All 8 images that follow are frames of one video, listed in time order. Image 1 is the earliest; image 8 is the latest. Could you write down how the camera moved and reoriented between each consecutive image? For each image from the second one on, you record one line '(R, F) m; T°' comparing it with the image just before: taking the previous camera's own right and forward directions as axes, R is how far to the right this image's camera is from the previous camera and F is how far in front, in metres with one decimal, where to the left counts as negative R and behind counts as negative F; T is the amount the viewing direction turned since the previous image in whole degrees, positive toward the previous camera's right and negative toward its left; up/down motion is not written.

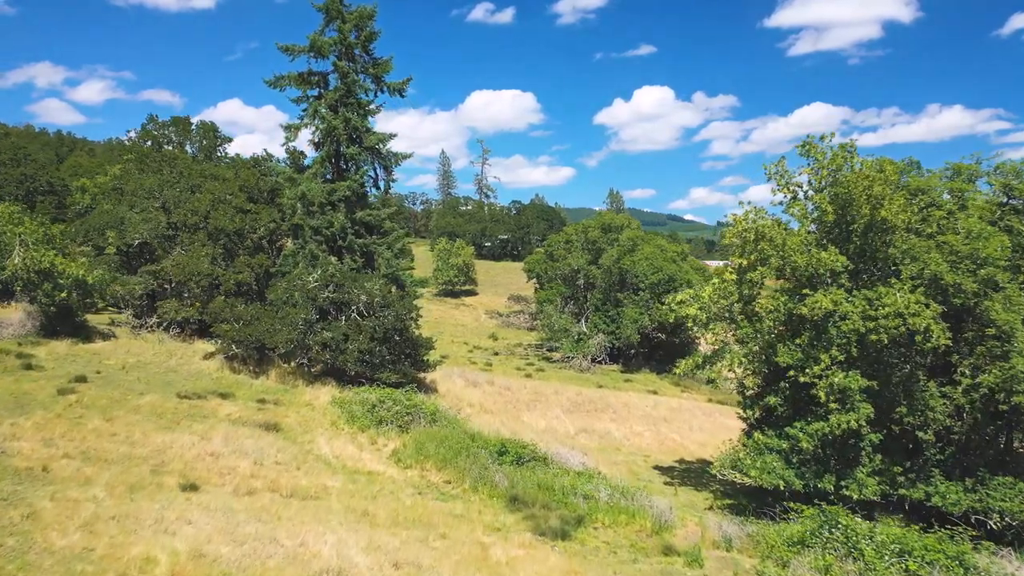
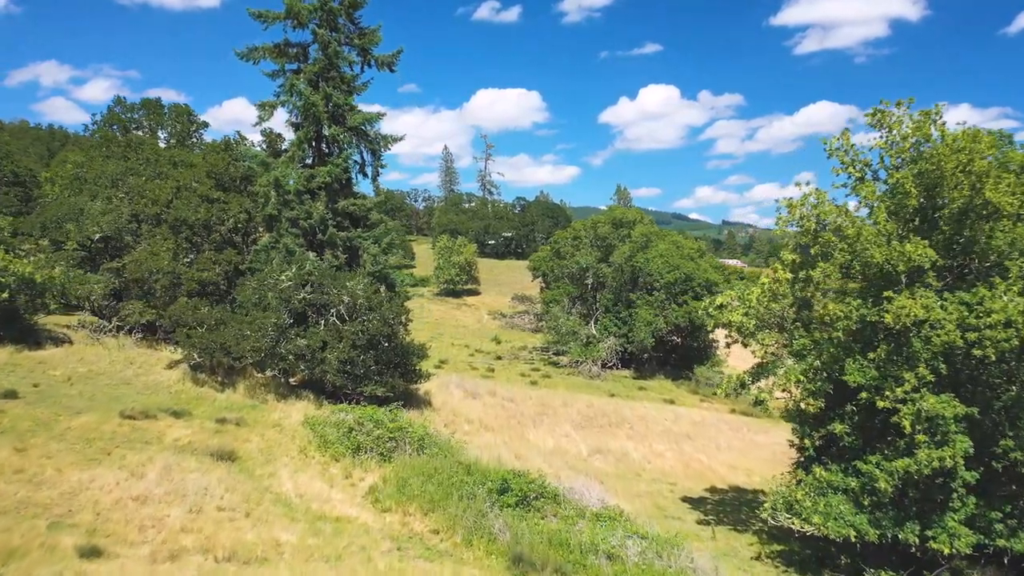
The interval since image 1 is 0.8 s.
(0.0, +3.1) m; 0°
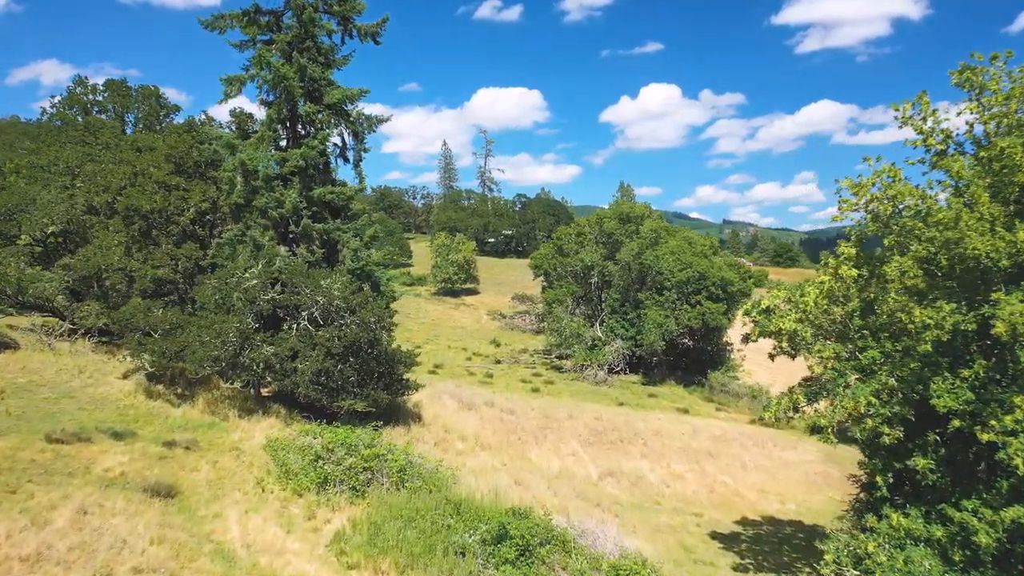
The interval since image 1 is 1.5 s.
(0.0, +2.7) m; 0°
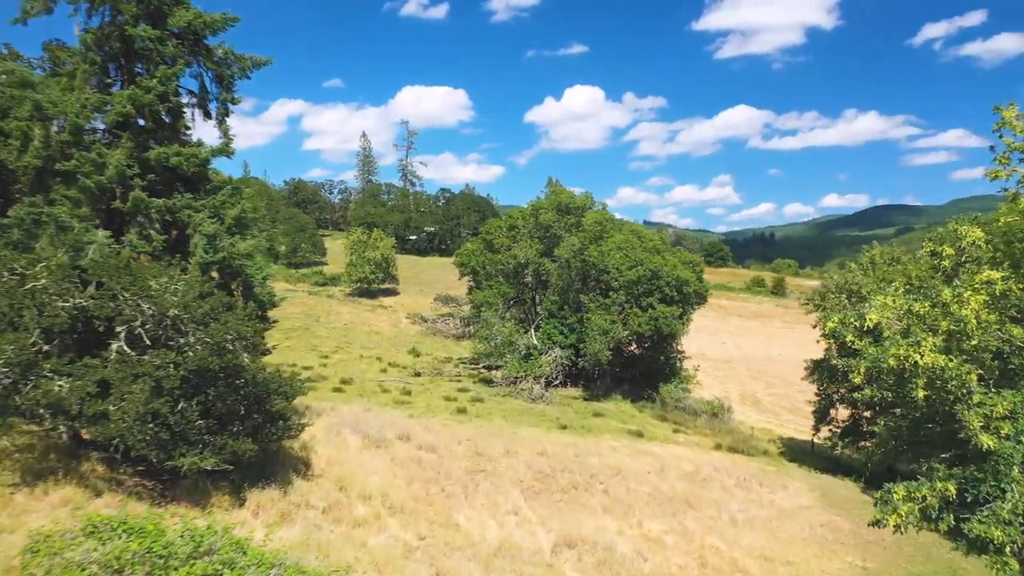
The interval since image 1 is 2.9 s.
(0.0, +5.3) m; +5°
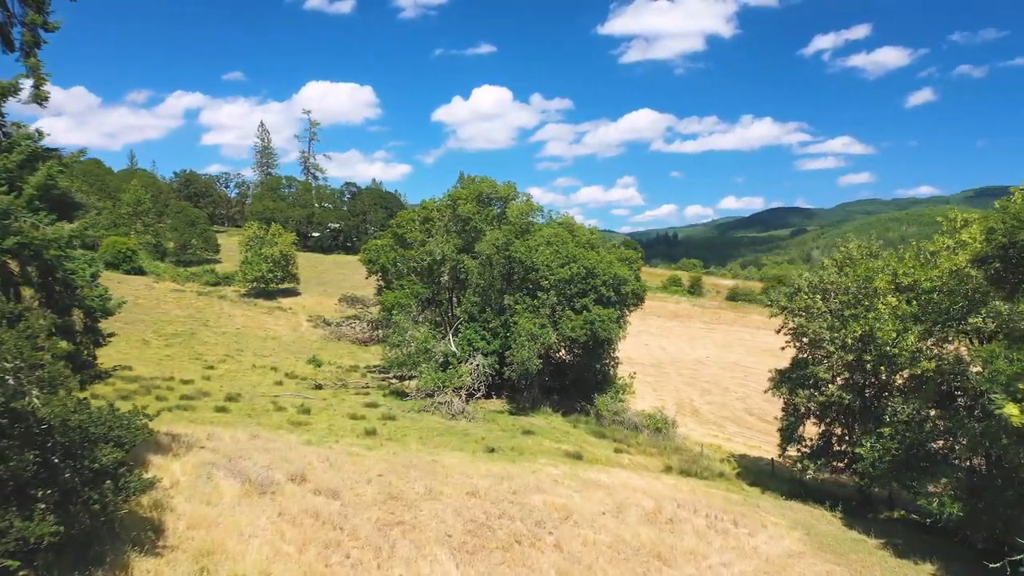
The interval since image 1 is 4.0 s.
(-0.3, +3.8) m; +6°
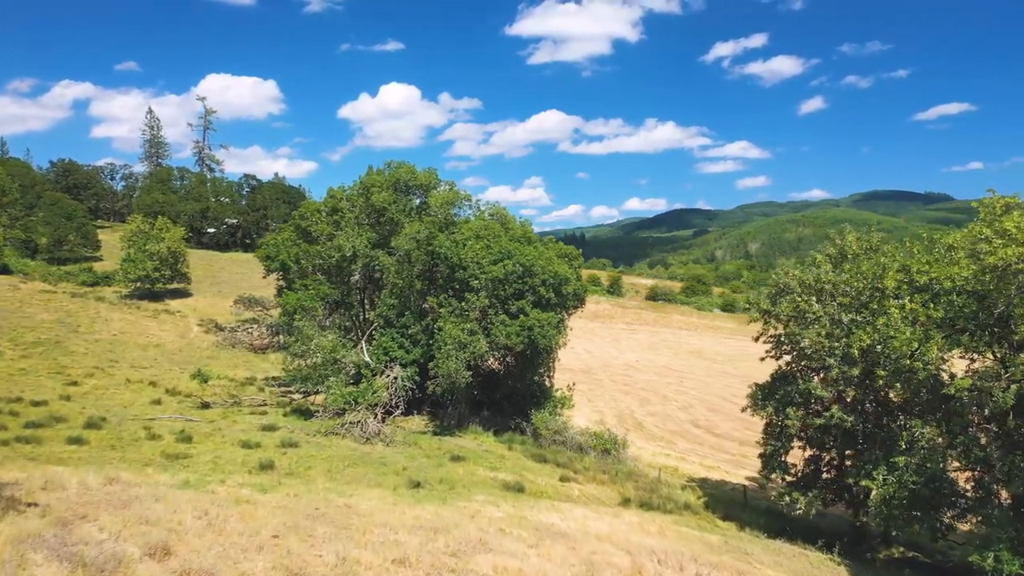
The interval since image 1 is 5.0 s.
(-0.5, +3.8) m; +6°
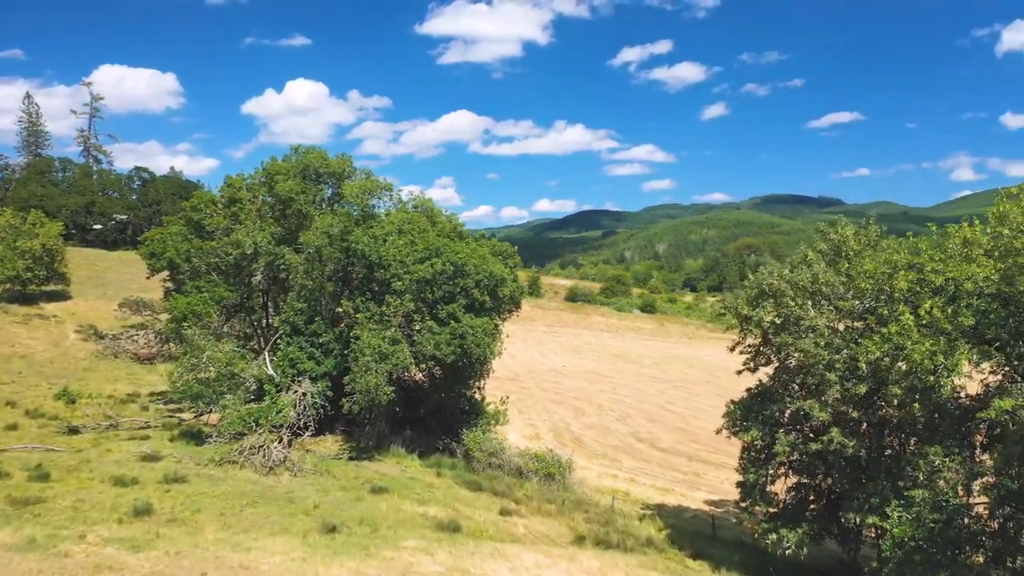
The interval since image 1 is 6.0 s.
(-0.5, +3.0) m; +6°
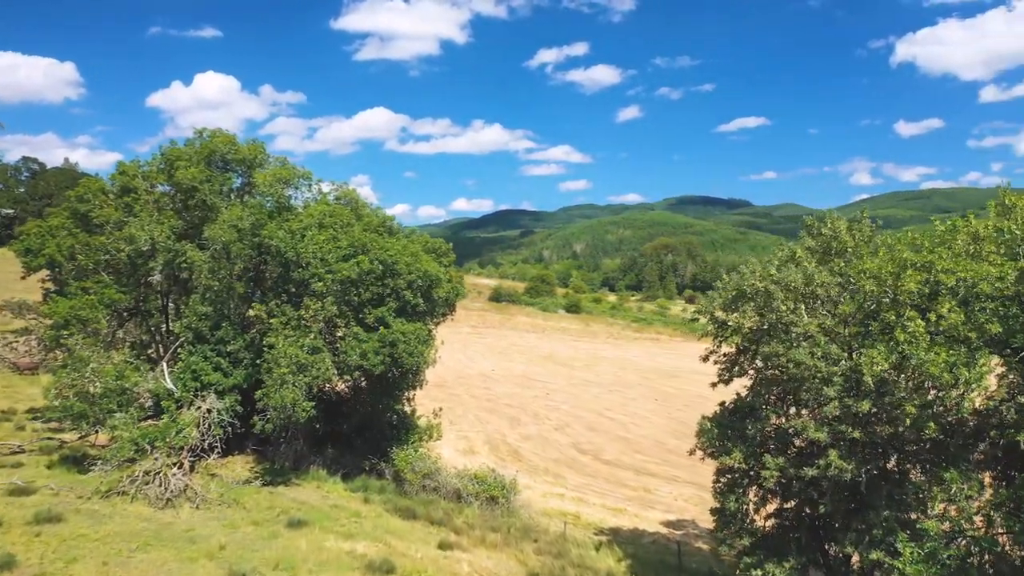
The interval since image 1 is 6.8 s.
(-0.4, +2.2) m; +6°
